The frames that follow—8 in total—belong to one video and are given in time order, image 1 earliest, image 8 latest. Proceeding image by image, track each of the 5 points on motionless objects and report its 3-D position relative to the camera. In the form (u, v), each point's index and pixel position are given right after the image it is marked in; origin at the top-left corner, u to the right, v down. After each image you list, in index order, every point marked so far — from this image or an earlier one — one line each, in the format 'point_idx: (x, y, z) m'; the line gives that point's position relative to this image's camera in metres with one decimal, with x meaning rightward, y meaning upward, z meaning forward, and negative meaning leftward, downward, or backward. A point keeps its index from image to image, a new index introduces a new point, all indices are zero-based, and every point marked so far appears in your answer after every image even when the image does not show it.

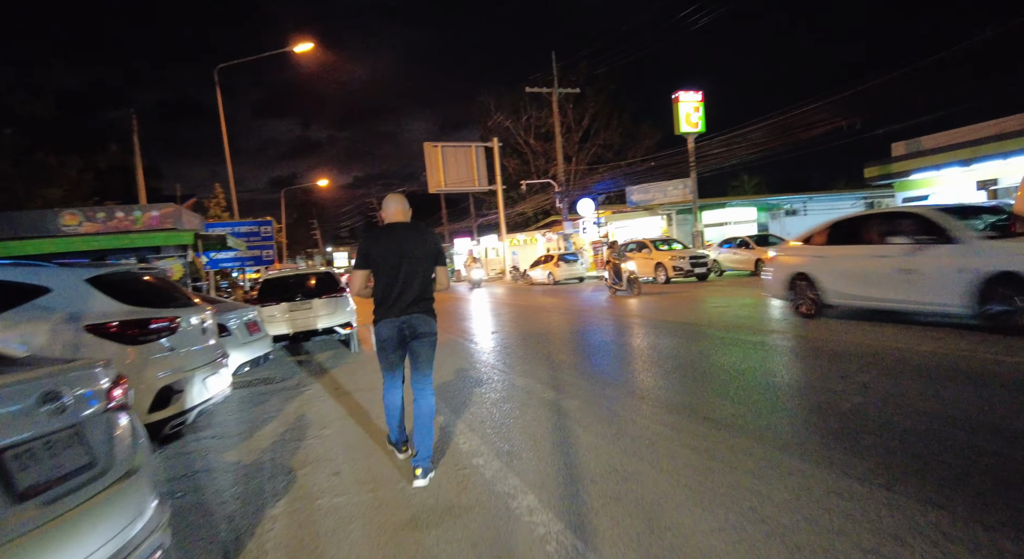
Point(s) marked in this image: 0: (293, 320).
0: (-4.1, -0.8, +11.1) m
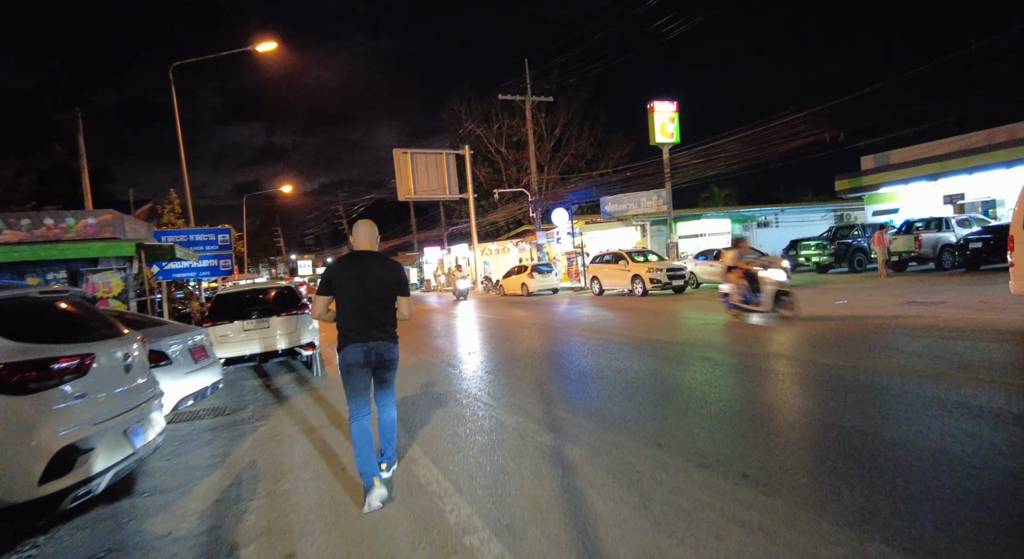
0: (-4.4, -1.0, +10.0) m
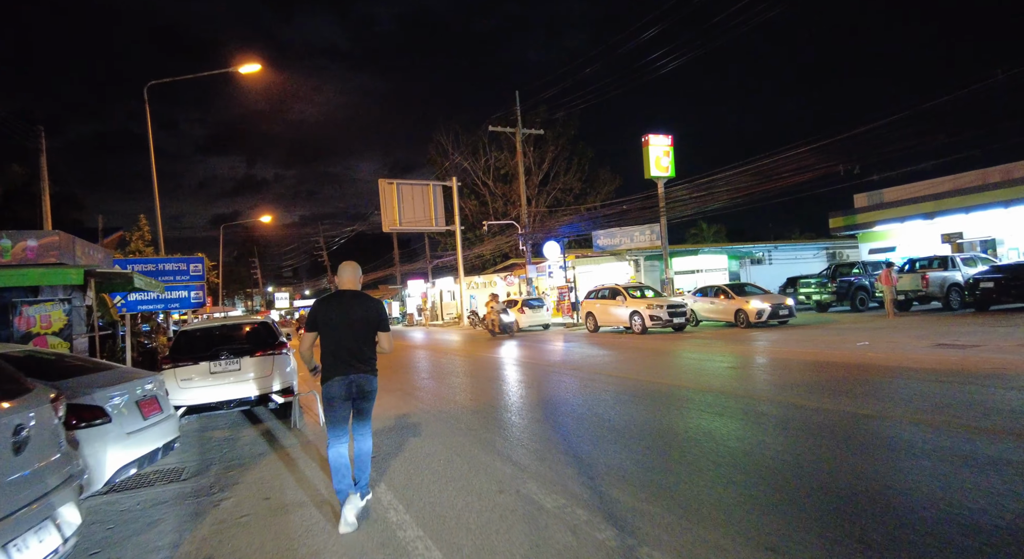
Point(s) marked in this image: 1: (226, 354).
0: (-4.2, -1.5, +8.6) m
1: (-4.2, -1.1, +8.8) m
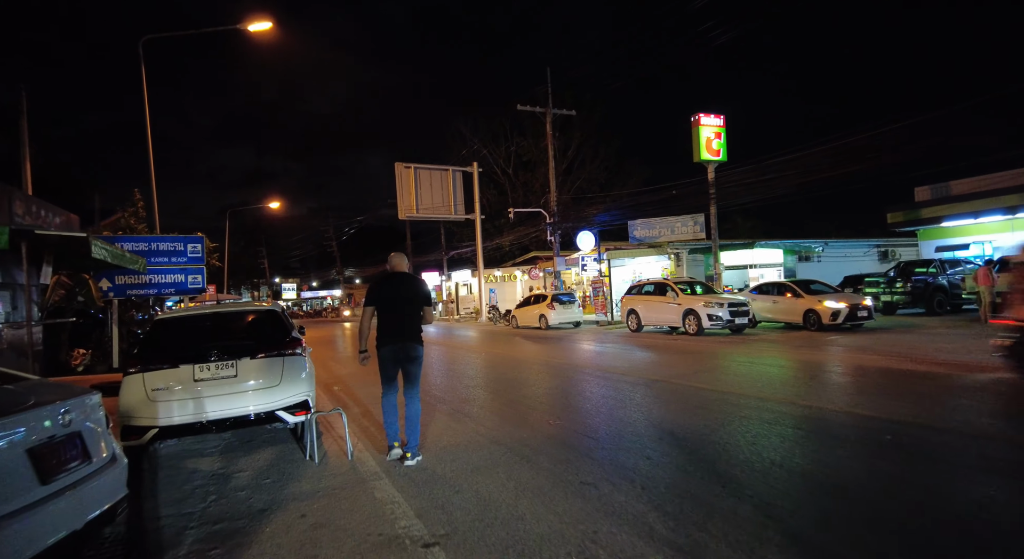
0: (-3.2, -1.2, +6.1) m
1: (-3.1, -0.8, +6.3) m
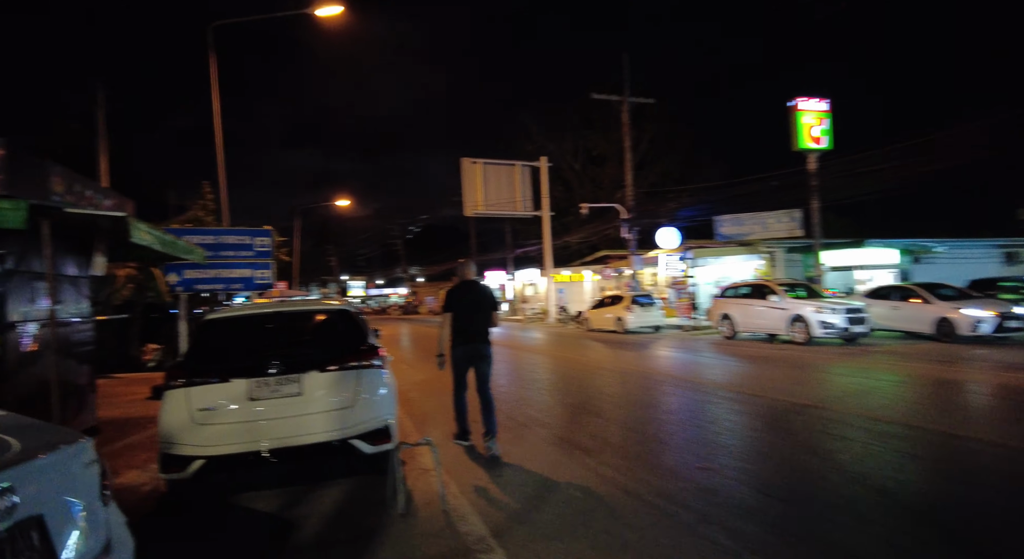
0: (-2.0, -1.1, +4.8) m
1: (-1.9, -0.7, +5.0) m
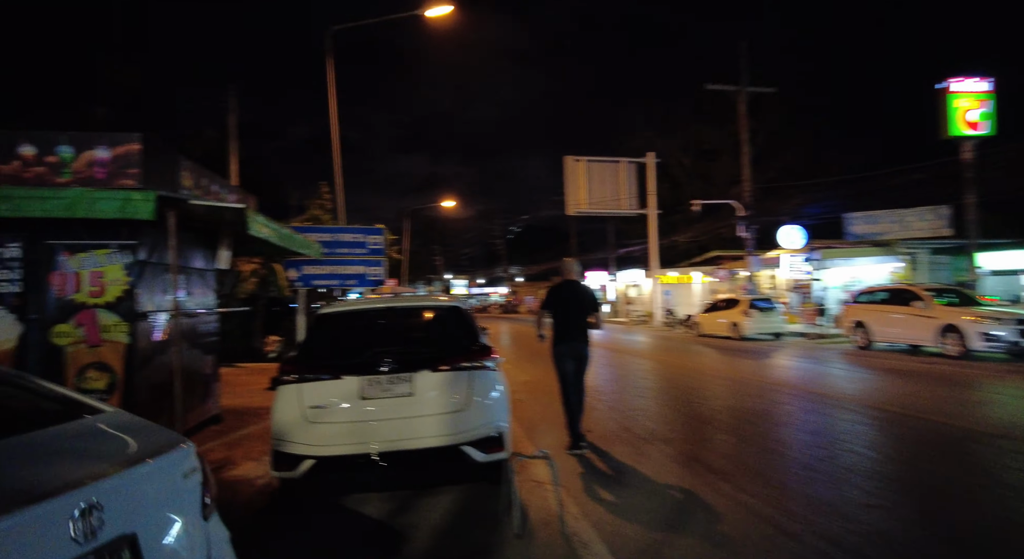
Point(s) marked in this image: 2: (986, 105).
0: (-1.1, -1.1, +4.6) m
1: (-1.0, -0.7, +4.7) m
2: (+15.5, +5.7, +19.7) m
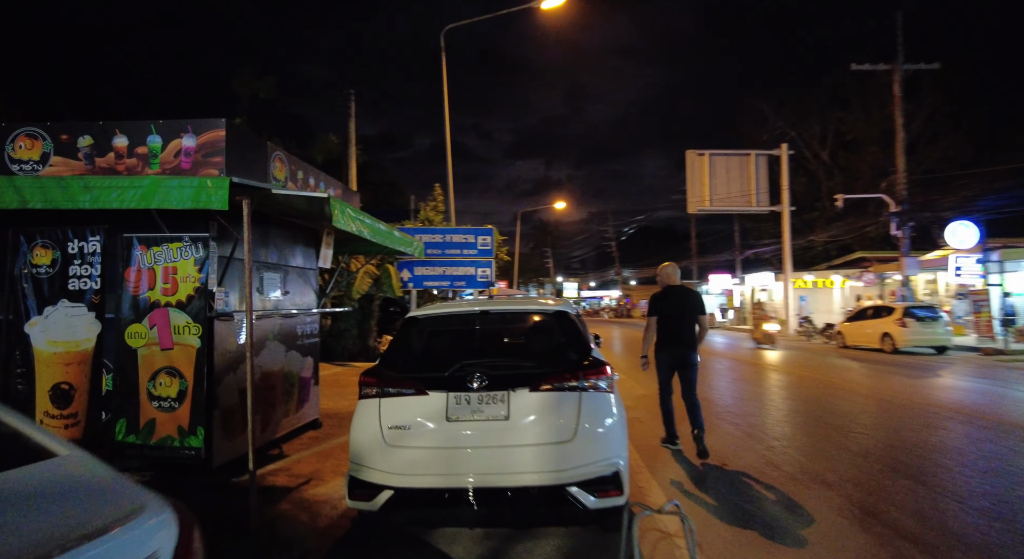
0: (-0.4, -1.1, +3.8) m
1: (-0.2, -0.7, +3.9) m
2: (+18.8, +5.5, +15.6) m
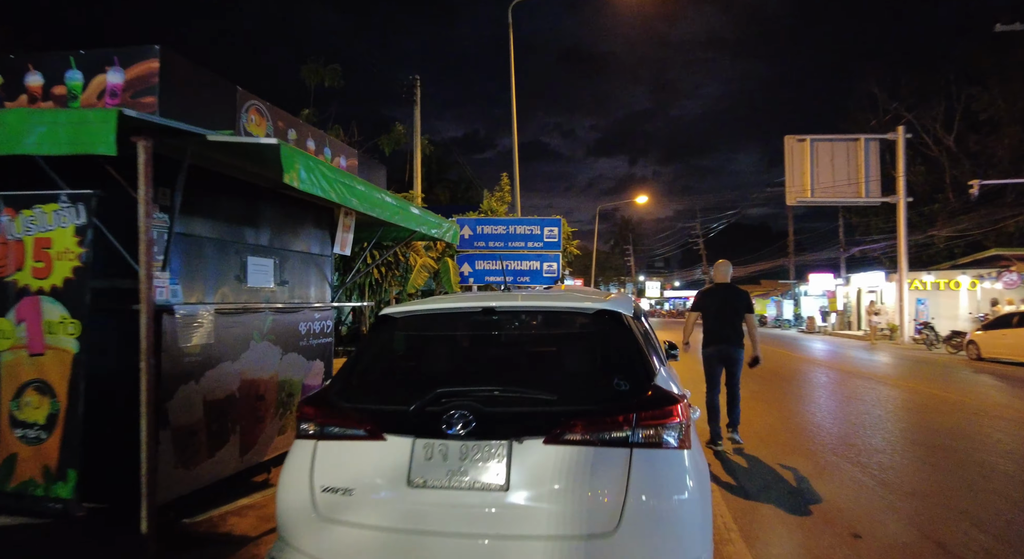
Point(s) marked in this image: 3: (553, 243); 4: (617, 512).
0: (-0.4, -1.0, +2.3) m
1: (-0.2, -0.6, +2.4) m
2: (+20.3, +5.4, +11.4) m
3: (+1.0, +0.9, +15.1) m
4: (+0.4, -0.9, +2.2) m
